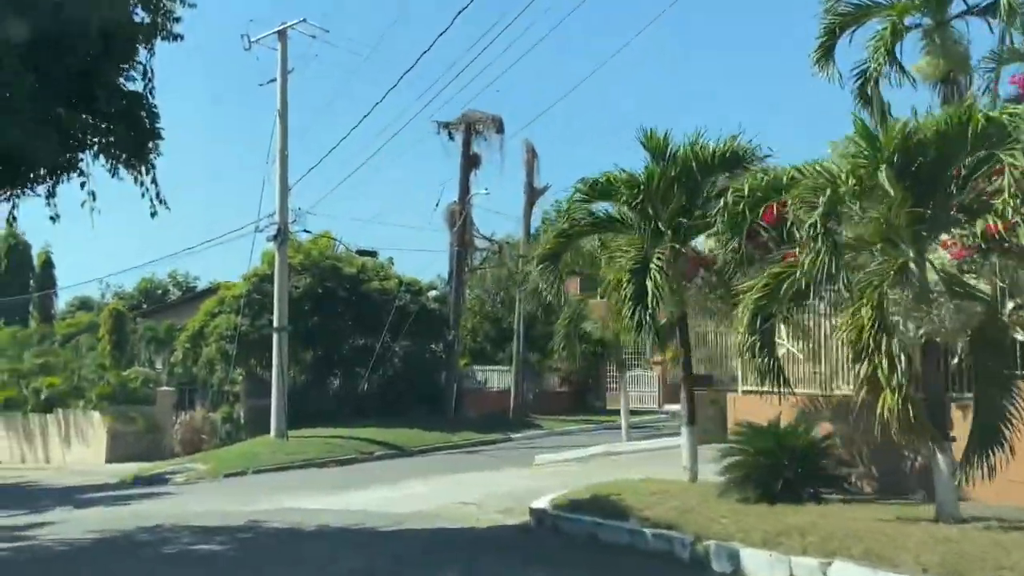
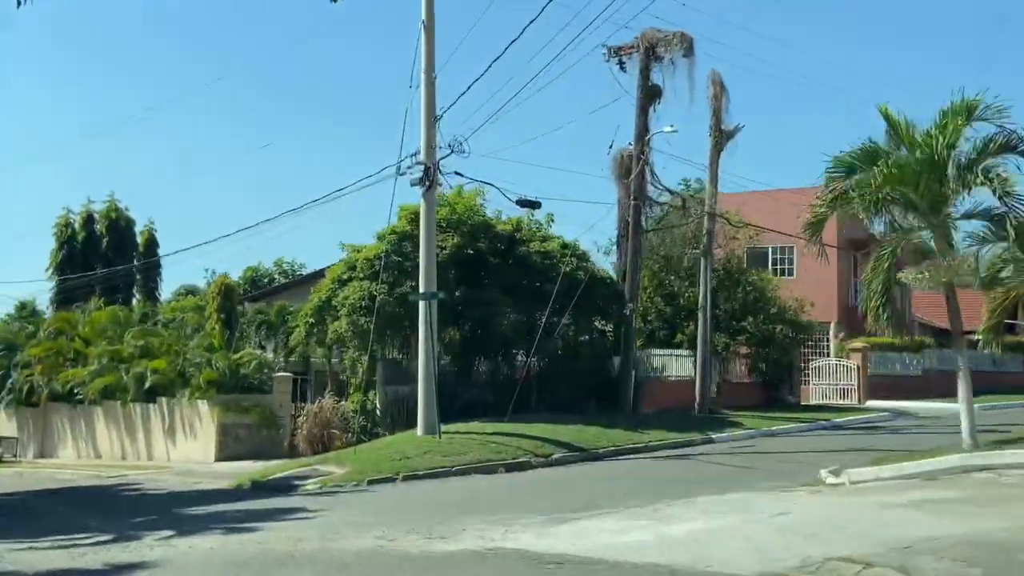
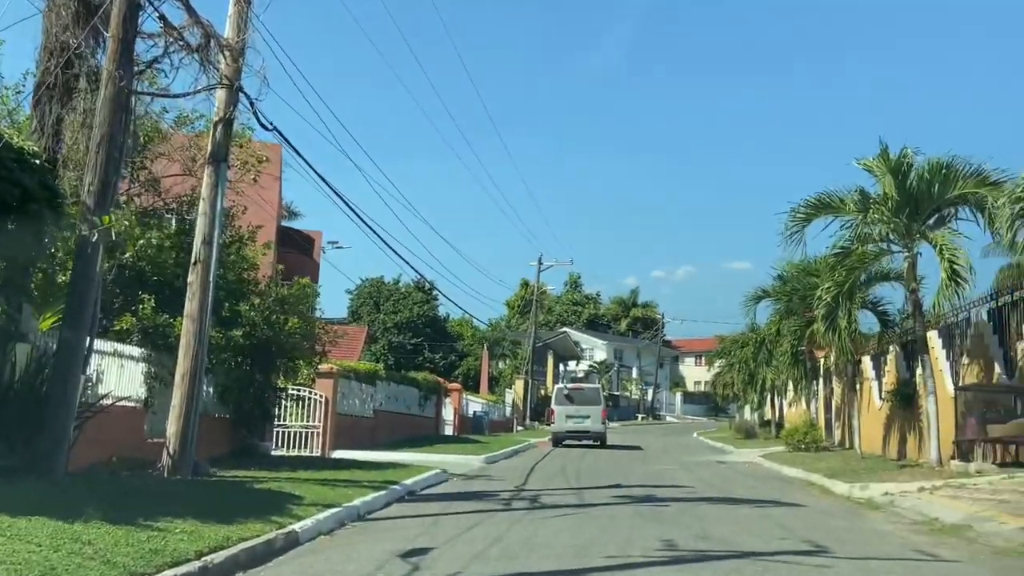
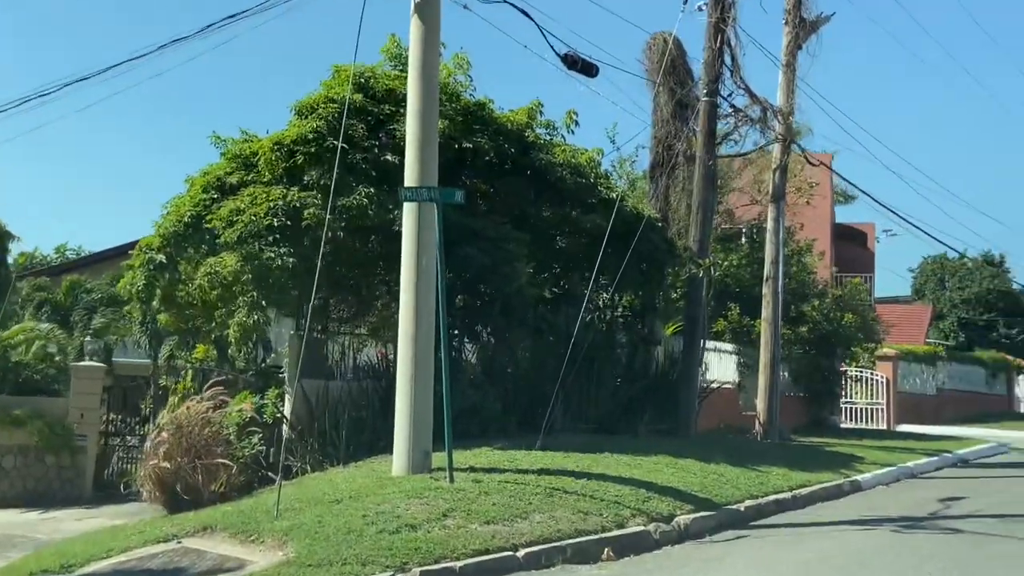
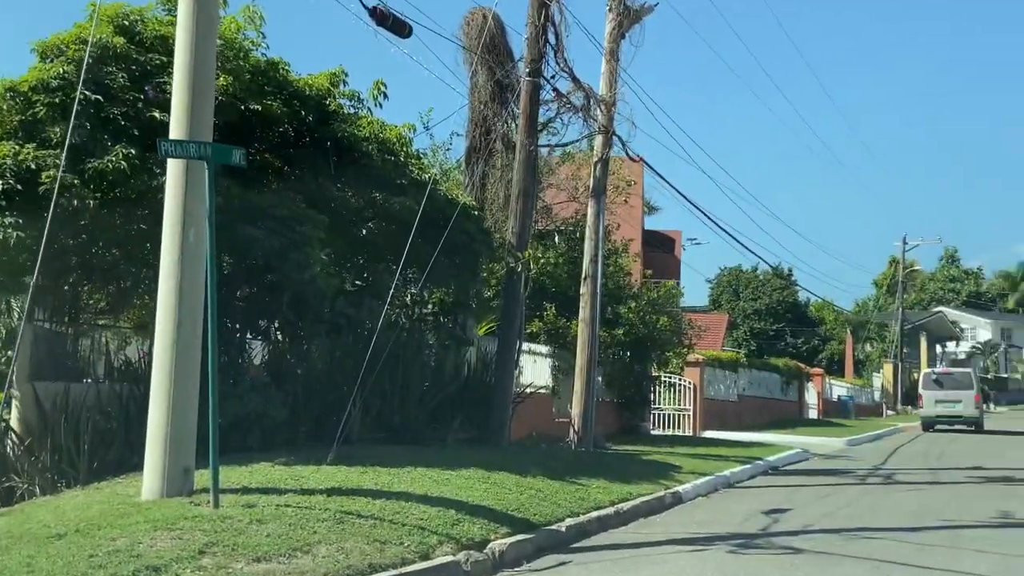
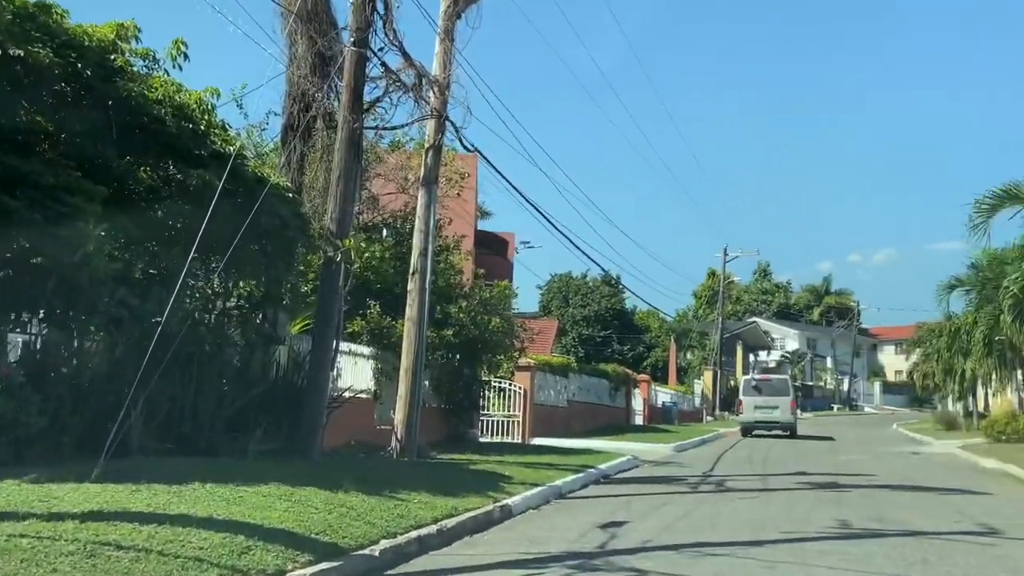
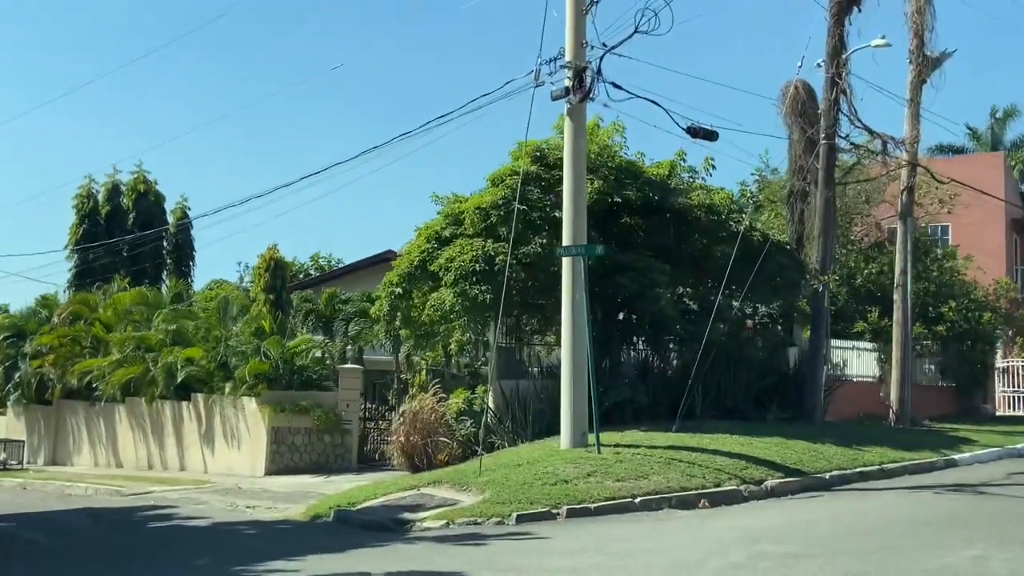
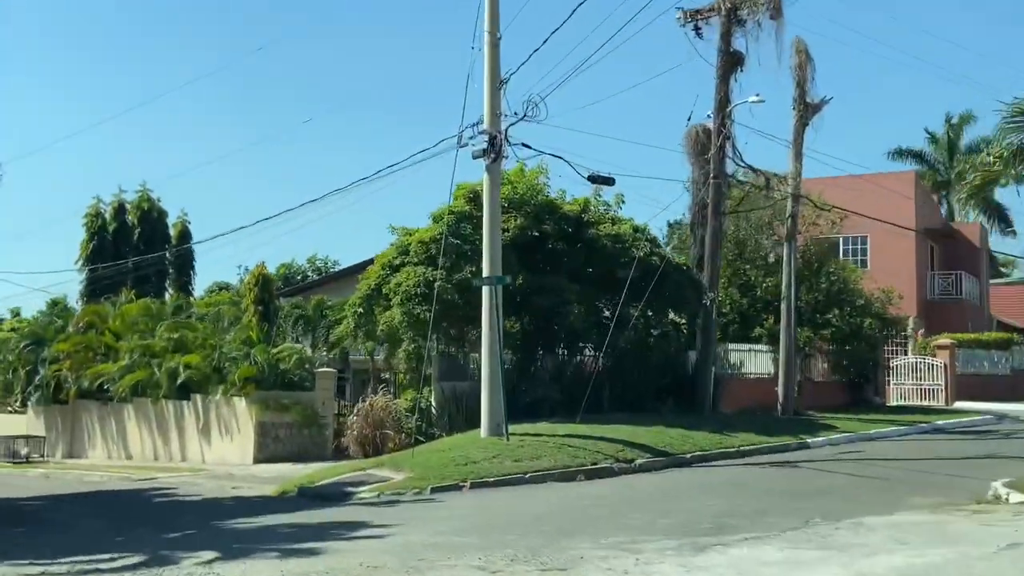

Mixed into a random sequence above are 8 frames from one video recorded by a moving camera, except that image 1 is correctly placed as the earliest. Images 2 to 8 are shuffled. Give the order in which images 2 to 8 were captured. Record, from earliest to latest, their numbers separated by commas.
2, 8, 7, 4, 5, 6, 3
